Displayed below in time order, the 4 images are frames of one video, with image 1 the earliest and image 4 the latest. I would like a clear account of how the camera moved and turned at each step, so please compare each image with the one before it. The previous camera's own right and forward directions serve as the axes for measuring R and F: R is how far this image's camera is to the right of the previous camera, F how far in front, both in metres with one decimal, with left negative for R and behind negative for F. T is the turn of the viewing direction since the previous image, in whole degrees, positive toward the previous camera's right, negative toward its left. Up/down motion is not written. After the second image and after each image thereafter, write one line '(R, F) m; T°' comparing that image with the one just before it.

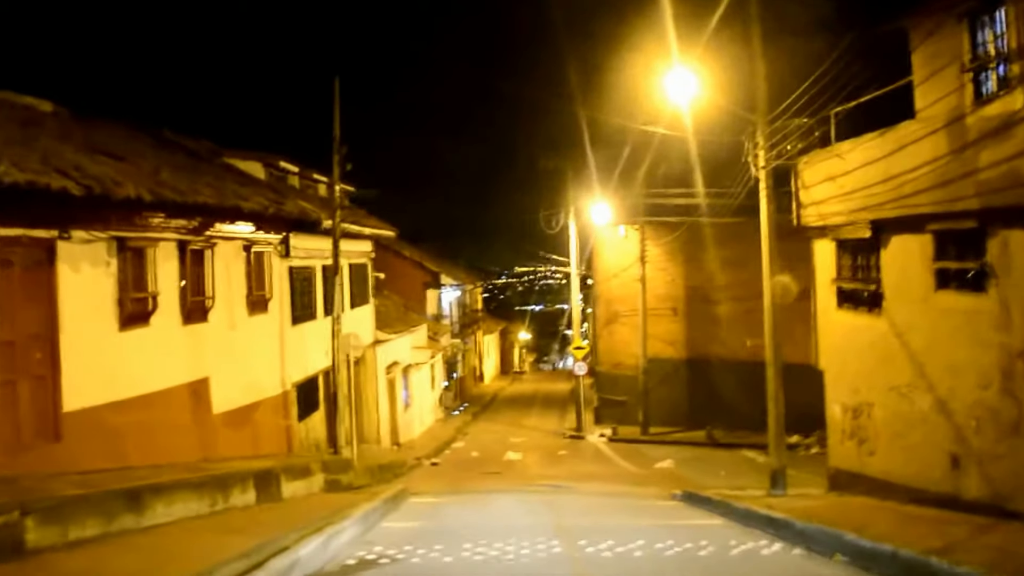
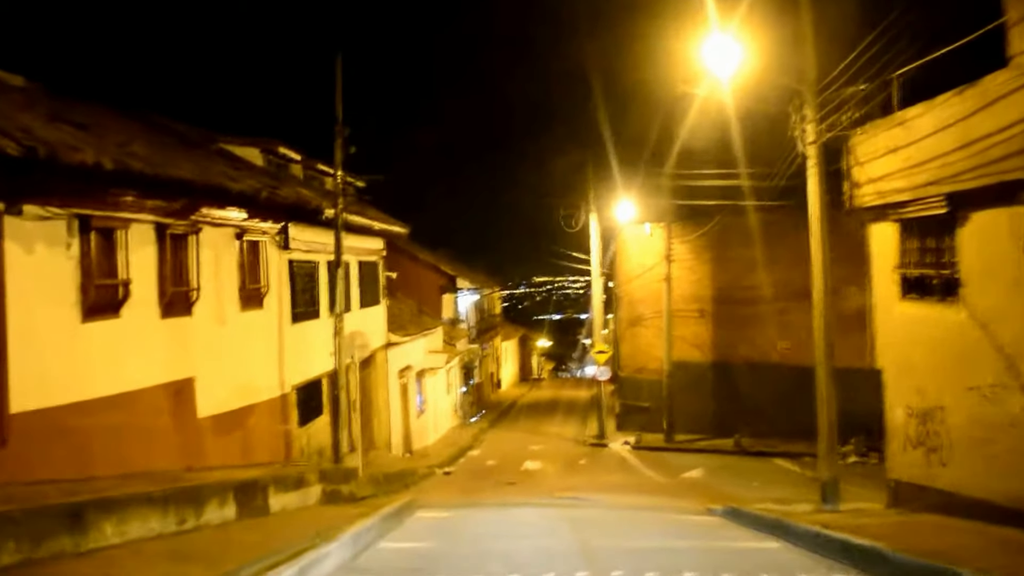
(0.0, +1.6) m; -1°
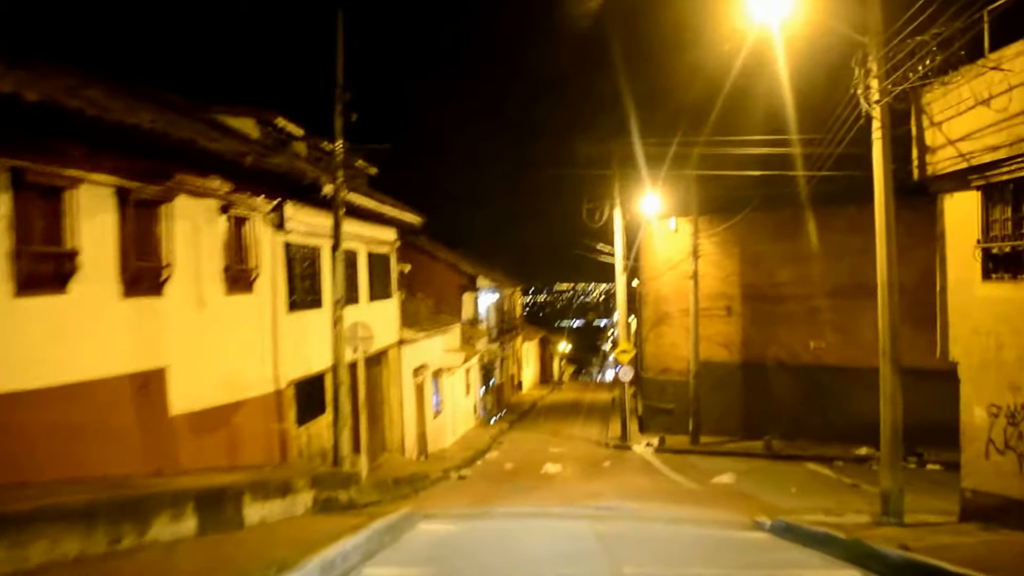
(0.0, +1.8) m; -1°
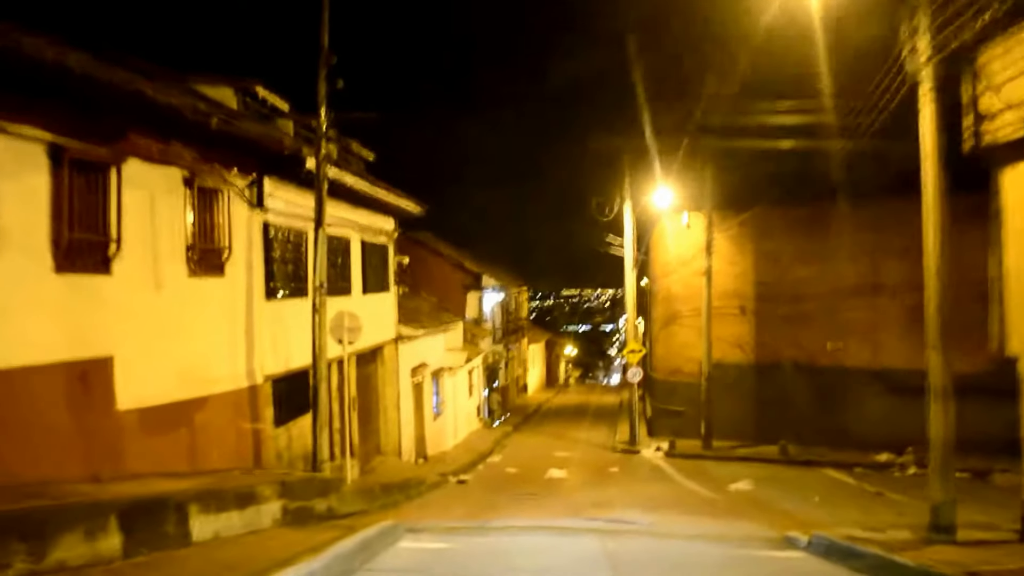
(+0.1, +1.6) m; 0°
